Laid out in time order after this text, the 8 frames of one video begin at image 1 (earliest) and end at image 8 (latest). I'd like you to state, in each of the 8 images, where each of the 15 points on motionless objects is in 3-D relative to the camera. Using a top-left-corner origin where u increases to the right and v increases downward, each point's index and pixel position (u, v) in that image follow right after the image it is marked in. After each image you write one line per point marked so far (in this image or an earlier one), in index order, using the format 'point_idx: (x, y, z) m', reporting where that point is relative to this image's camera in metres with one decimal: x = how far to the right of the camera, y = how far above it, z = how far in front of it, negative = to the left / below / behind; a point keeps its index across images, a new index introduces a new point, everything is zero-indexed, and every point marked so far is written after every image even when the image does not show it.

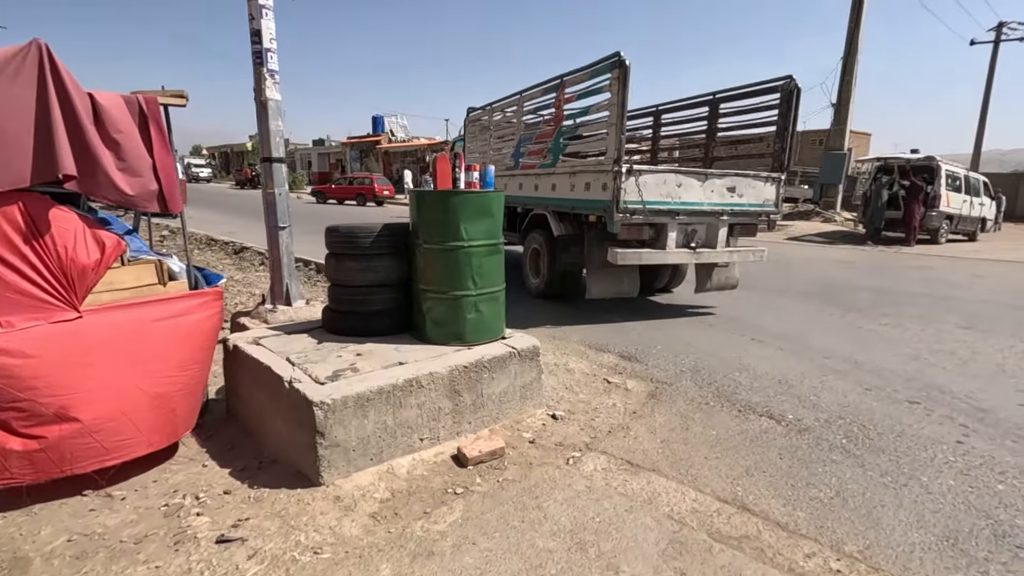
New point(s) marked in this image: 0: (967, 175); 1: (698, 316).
0: (+13.8, +3.5, +16.3) m
1: (+2.3, -0.3, +6.5) m
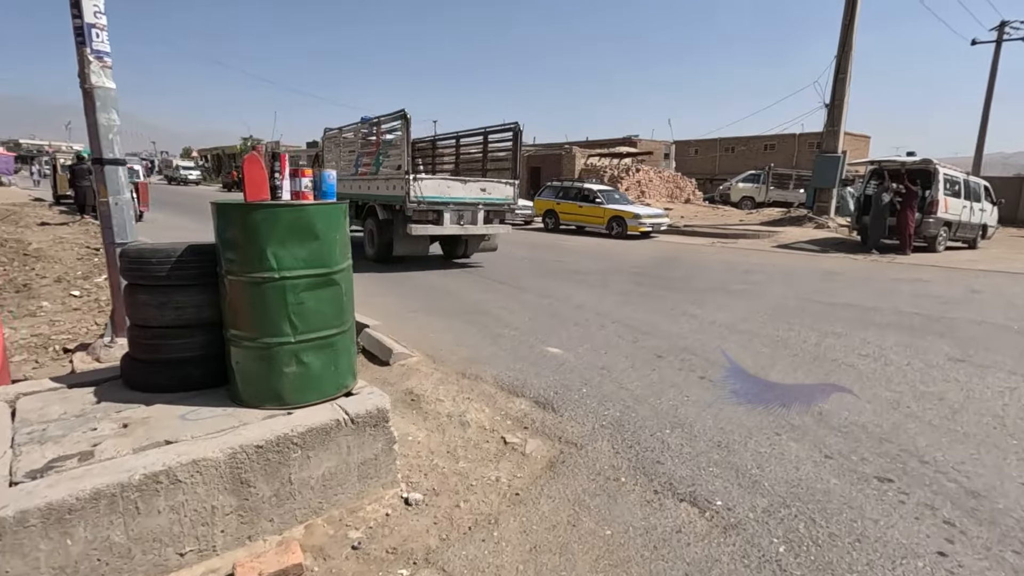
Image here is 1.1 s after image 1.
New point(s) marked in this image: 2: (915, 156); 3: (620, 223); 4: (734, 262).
0: (+13.0, +3.1, +15.3) m
1: (+1.4, -0.6, +5.6) m
2: (+10.6, +3.5, +14.0) m
3: (+3.6, +2.2, +17.9) m
4: (+5.2, +0.6, +12.4) m
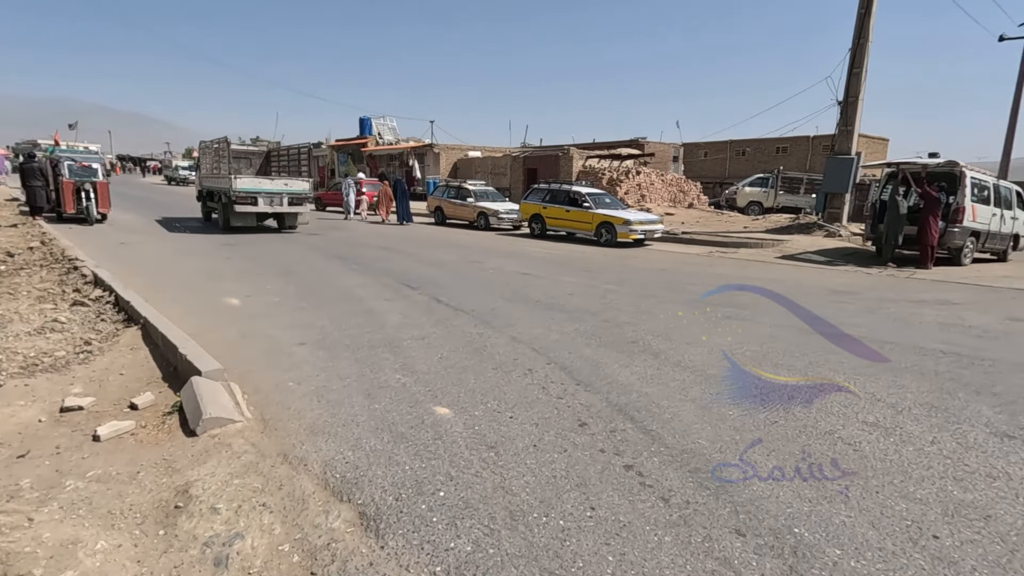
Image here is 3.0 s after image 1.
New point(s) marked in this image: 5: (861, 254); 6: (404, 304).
0: (+12.4, +2.7, +13.6) m
1: (+0.5, -0.9, +4.2) m
2: (+9.9, +3.0, +12.4) m
3: (+3.0, +1.8, +16.4) m
4: (+4.4, +0.2, +10.9) m
5: (+9.5, +0.9, +14.5) m
6: (-1.5, -0.2, +7.5) m
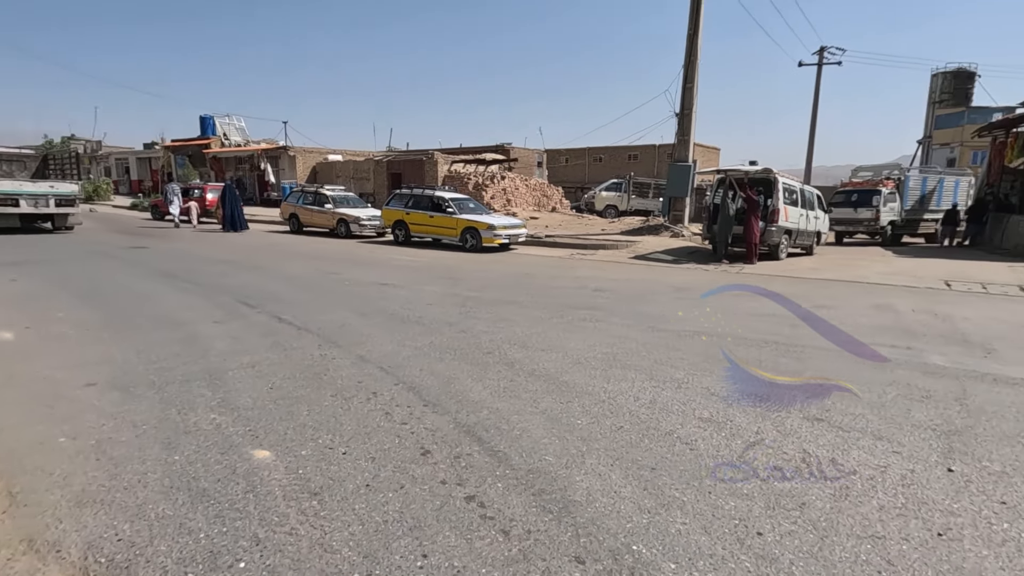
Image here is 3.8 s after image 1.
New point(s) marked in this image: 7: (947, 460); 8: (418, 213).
0: (+8.6, +3.0, +15.8) m
1: (-0.6, -1.0, +3.9) m
2: (+6.4, +3.2, +14.0) m
3: (-1.2, +1.6, +16.3) m
4: (+1.6, +0.2, +11.3) m
5: (+5.6, +1.1, +16.0) m
6: (-3.4, -0.5, +6.6) m
7: (+2.8, -1.1, +3.4) m
8: (-3.1, +2.5, +17.6) m
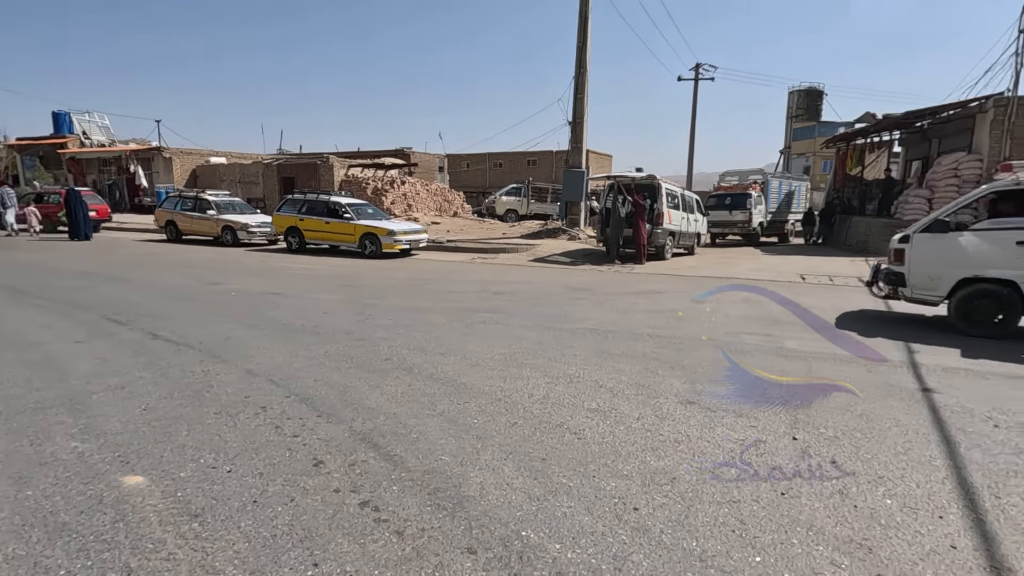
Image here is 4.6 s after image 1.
0: (+5.5, +3.1, +17.2) m
1: (-1.4, -1.0, +3.8) m
2: (+3.7, +3.3, +15.0) m
3: (-4.1, +1.4, +16.0) m
4: (-0.5, +0.1, +11.5) m
5: (+2.6, +1.1, +16.8) m
6: (-4.6, -0.6, +6.0) m
7: (+2.1, -1.1, +4.0) m
8: (-6.3, +2.2, +16.9) m
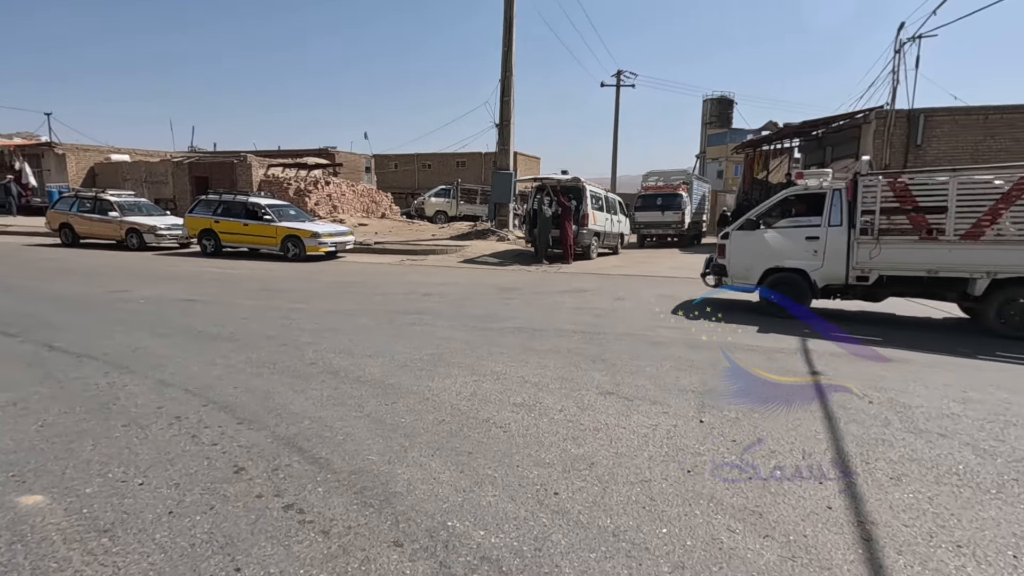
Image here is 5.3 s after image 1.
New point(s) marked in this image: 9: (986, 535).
0: (+3.1, +3.1, +17.8) m
1: (-1.9, -1.1, +3.7) m
2: (+1.6, +3.3, +15.5) m
3: (-6.2, +1.3, +15.4) m
4: (-2.1, +0.1, +11.5) m
5: (+0.4, +1.1, +17.1) m
6: (-5.4, -0.7, +5.5) m
7: (+1.5, -1.0, +4.3) m
8: (-8.5, +2.0, +16.1) m
9: (+2.4, -1.3, +2.7) m
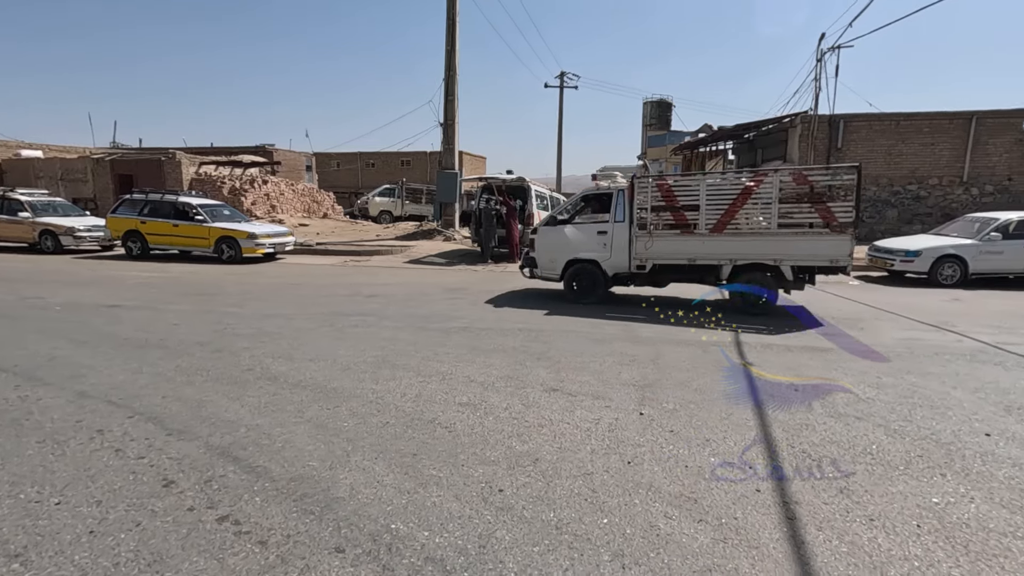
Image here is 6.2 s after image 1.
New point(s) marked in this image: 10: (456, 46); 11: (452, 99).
0: (+1.3, +3.2, +18.1) m
1: (-2.3, -1.1, +3.5) m
2: (0.0, +3.3, +15.6) m
3: (-7.7, +1.2, +14.8) m
4: (-3.2, +0.1, +11.2) m
5: (-1.3, +1.1, +17.1) m
6: (-5.9, -0.8, +5.0) m
7: (+1.1, -1.0, +4.5) m
8: (-10.1, +1.9, +15.2) m
9: (+2.1, -1.2, +3.0) m
10: (-2.0, +8.7, +19.4) m
11: (-2.2, +6.9, +19.7) m
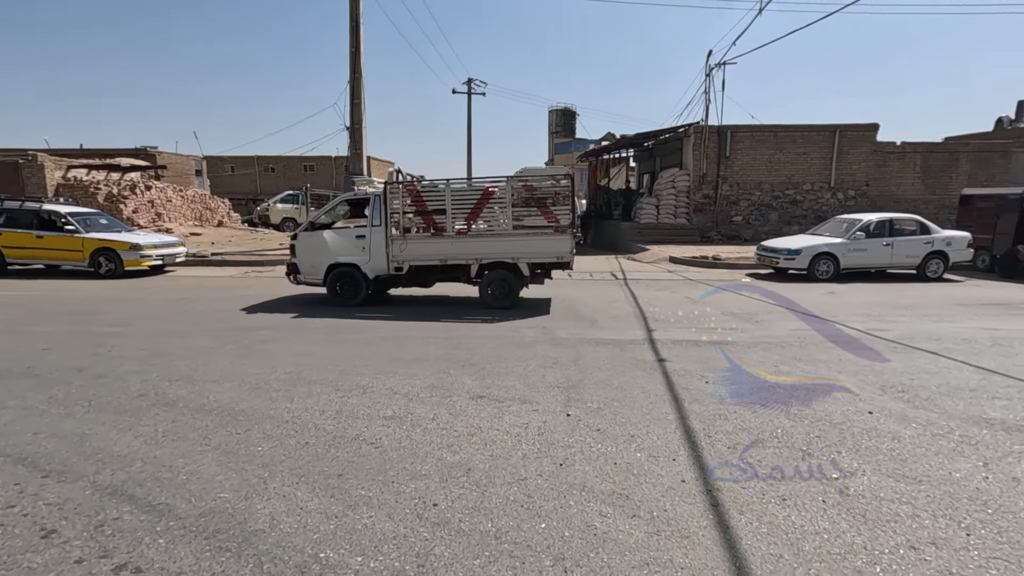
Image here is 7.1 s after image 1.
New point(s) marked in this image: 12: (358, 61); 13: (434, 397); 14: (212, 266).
0: (-1.6, +3.0, +18.0) m
1: (-2.7, -1.2, +3.0) m
2: (-2.5, +3.1, +15.3) m
3: (-10.0, +0.8, +13.3) m
4: (-4.9, -0.2, +10.5) m
5: (-4.0, +0.8, +16.6) m
6: (-6.5, -1.1, +3.9) m
7: (+0.5, -1.0, +4.5) m
8: (-12.4, +1.4, +13.3) m
9: (+1.8, -1.2, +3.2) m
10: (-5.3, +8.4, +18.8) m
11: (-5.5, +6.6, +19.1) m
12: (-5.5, +8.0, +18.8) m
13: (-0.7, -1.0, +4.8) m
14: (-8.9, +0.7, +15.9) m
